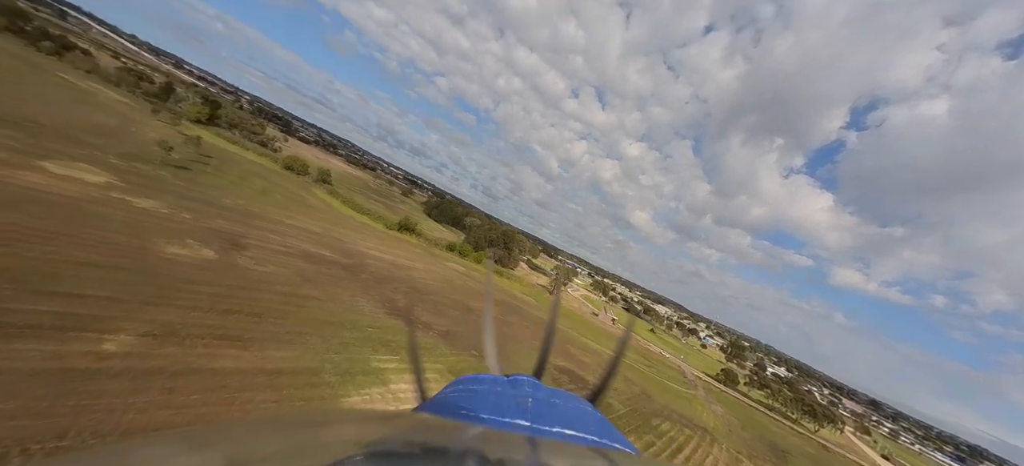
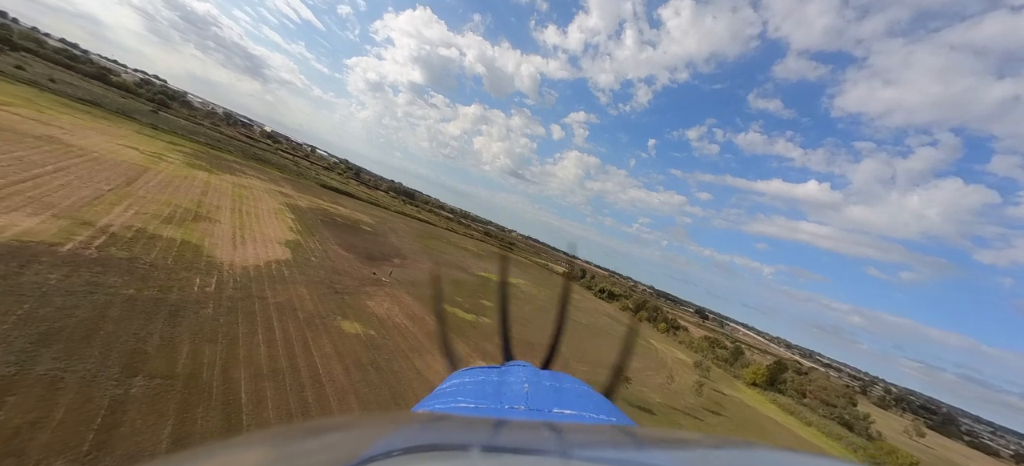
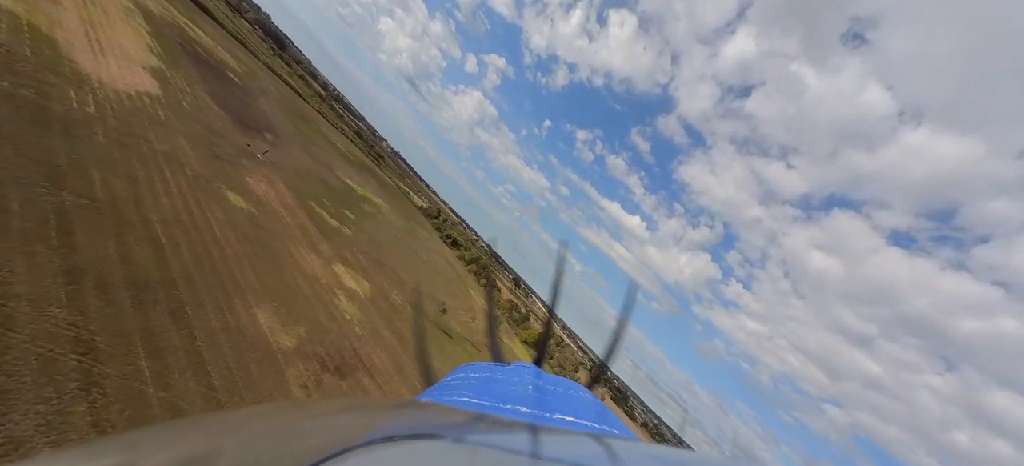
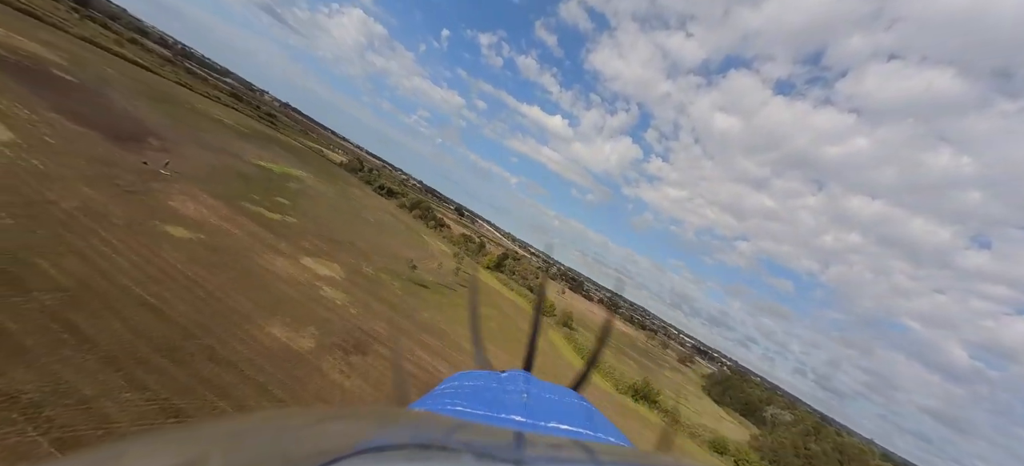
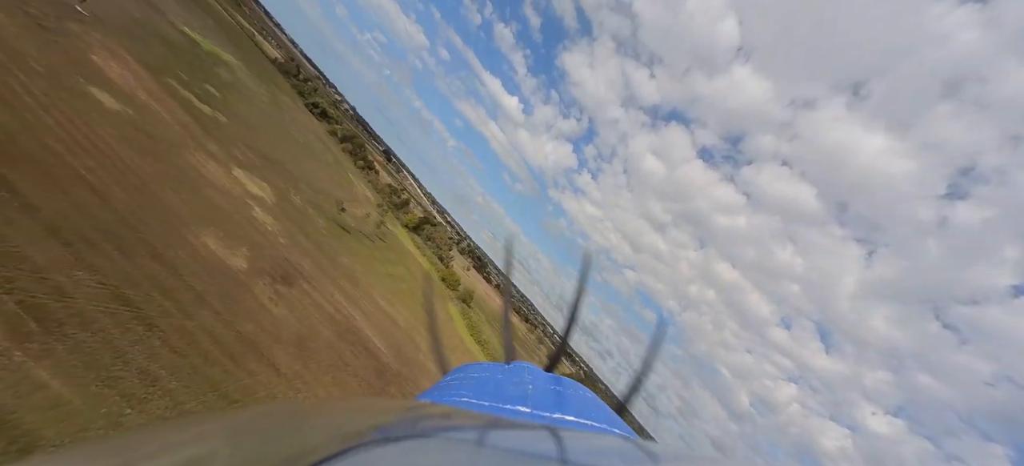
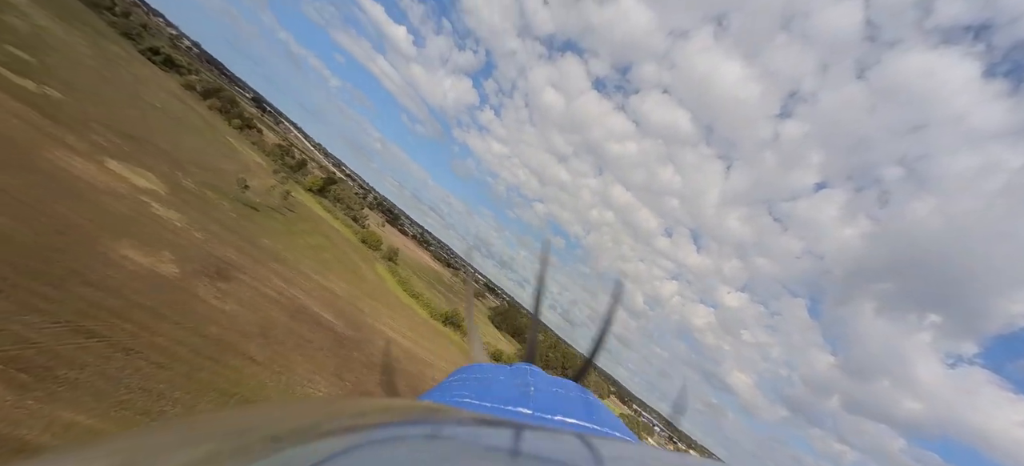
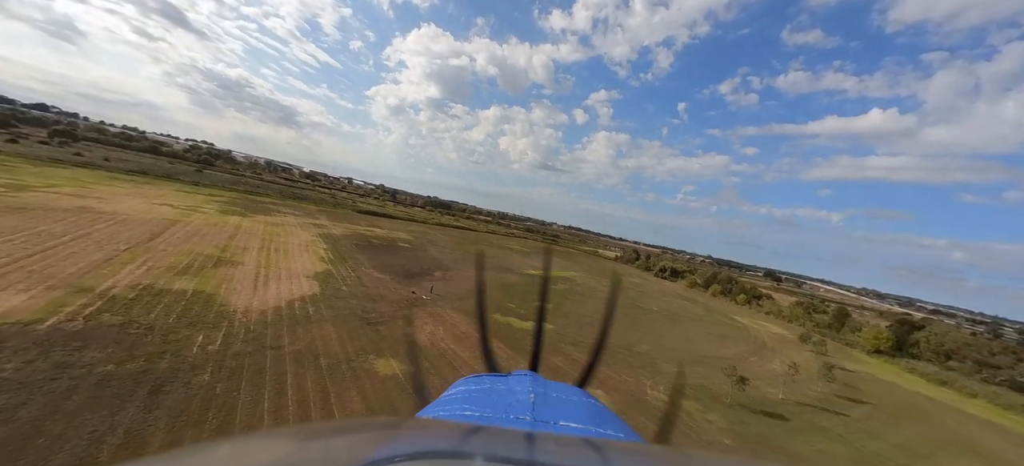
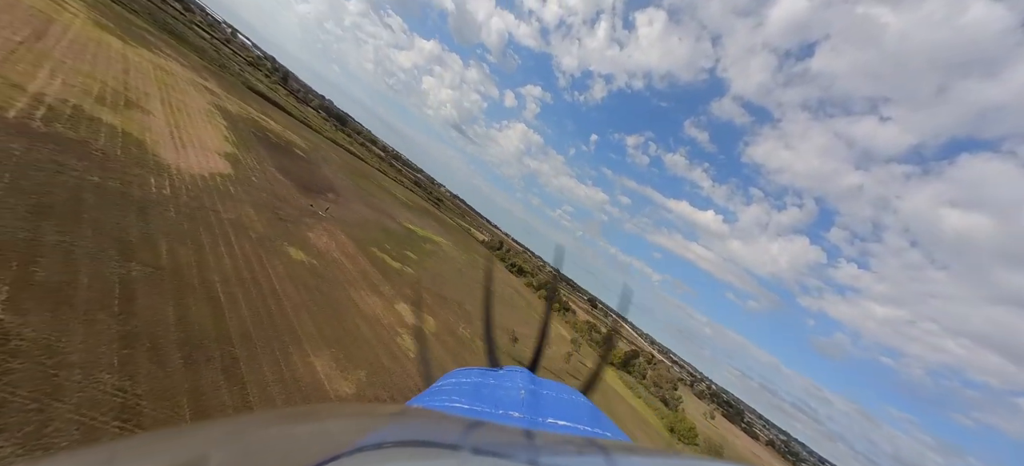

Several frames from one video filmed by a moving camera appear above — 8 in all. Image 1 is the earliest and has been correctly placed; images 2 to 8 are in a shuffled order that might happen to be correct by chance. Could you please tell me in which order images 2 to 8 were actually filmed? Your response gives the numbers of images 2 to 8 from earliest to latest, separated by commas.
6, 5, 4, 3, 8, 2, 7
